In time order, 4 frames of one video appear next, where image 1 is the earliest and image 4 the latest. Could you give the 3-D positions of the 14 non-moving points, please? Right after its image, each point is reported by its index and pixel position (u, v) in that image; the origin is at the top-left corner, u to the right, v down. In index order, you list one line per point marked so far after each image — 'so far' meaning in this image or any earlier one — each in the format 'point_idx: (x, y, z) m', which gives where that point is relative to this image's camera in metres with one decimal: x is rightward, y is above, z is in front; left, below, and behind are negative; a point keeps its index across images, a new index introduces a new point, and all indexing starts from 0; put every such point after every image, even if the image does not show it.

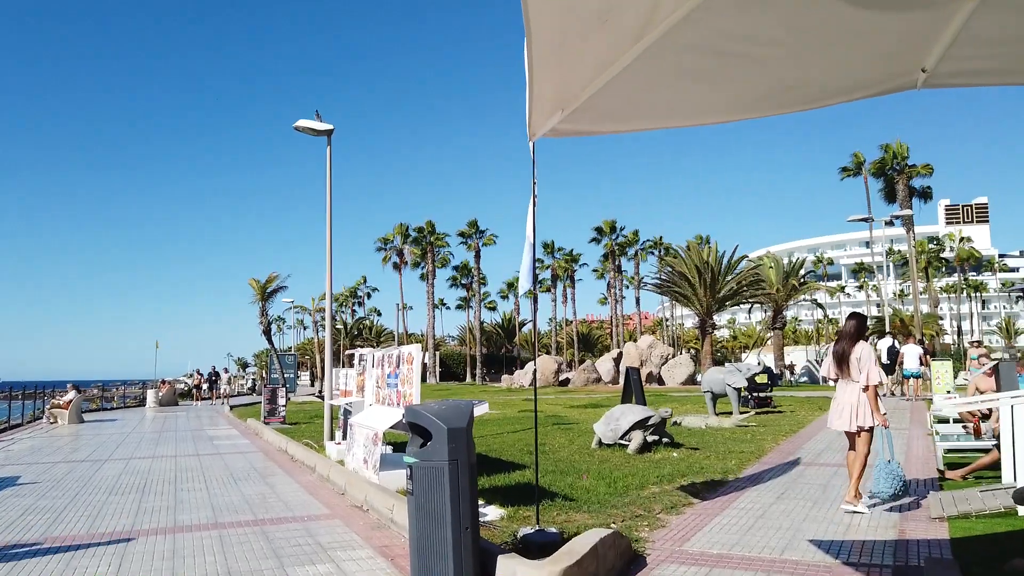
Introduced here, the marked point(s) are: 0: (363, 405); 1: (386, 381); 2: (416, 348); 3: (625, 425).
0: (-2.4, -1.9, +11.3) m
1: (-1.8, -1.3, +10.0) m
2: (-1.2, -0.8, +9.0) m
3: (+1.8, -2.2, +11.2) m
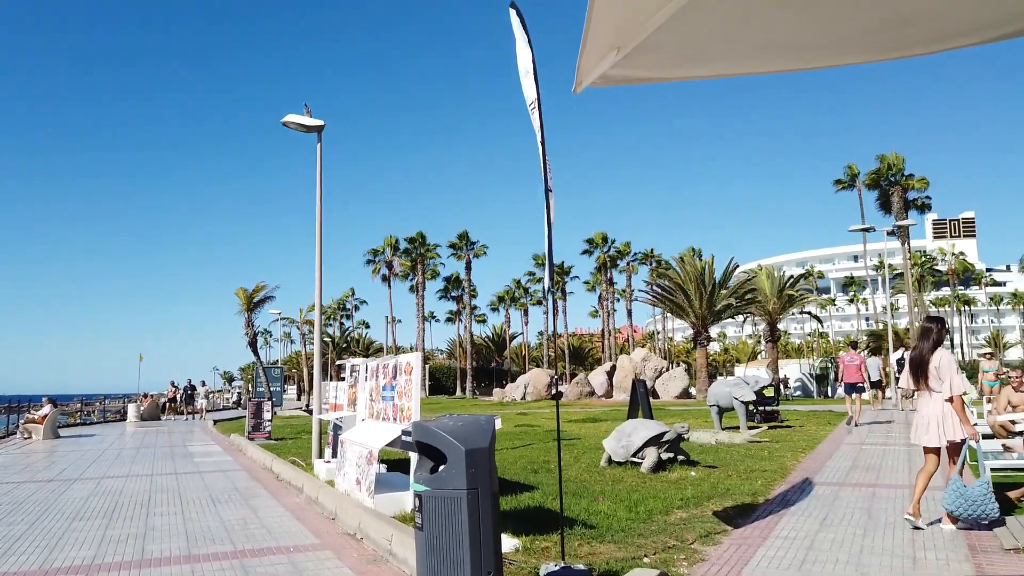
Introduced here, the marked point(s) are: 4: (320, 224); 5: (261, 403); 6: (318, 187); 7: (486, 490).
0: (-2.3, -1.9, +10.5) m
1: (-1.7, -1.4, +9.2) m
2: (-1.1, -0.8, +8.2) m
3: (+1.8, -2.3, +10.4) m
4: (-3.3, +1.2, +12.2) m
5: (-6.8, -3.1, +19.3) m
6: (-3.3, +1.8, +12.2) m
7: (-0.1, -1.1, +3.8) m
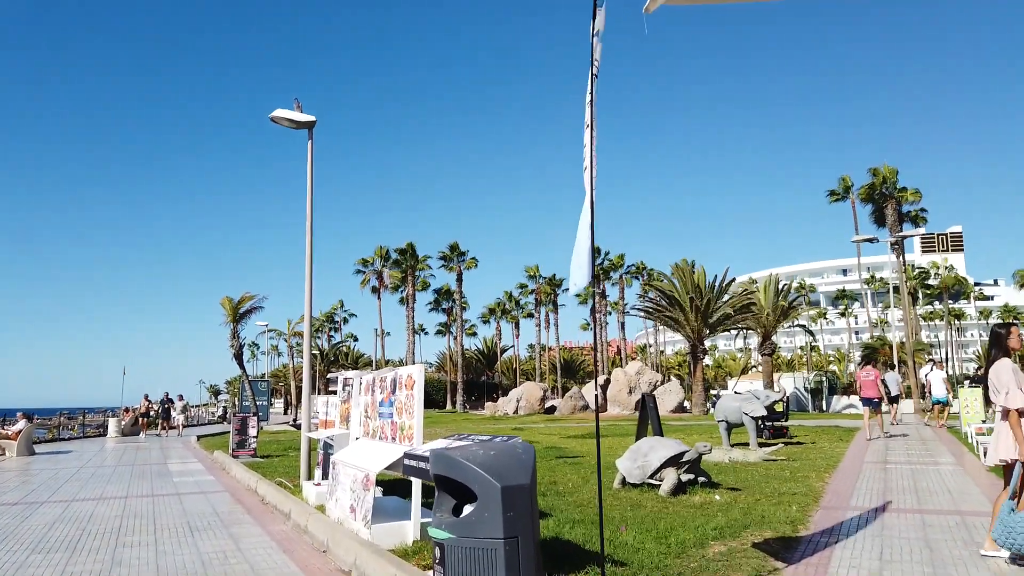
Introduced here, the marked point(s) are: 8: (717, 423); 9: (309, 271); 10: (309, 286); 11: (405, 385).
0: (-2.2, -2.0, +9.6) m
1: (-1.6, -1.4, +8.3) m
2: (-1.0, -0.8, +7.3) m
3: (+1.9, -2.4, +9.6) m
4: (-3.2, +1.0, +11.4) m
5: (-6.9, -3.4, +18.3) m
6: (-3.2, +1.6, +11.4) m
7: (+0.1, -1.1, +3.0) m
8: (+5.0, -3.3, +17.3) m
9: (-3.3, +0.3, +11.5) m
10: (-3.4, +0.1, +11.7) m
11: (-1.1, -1.0, +7.5) m
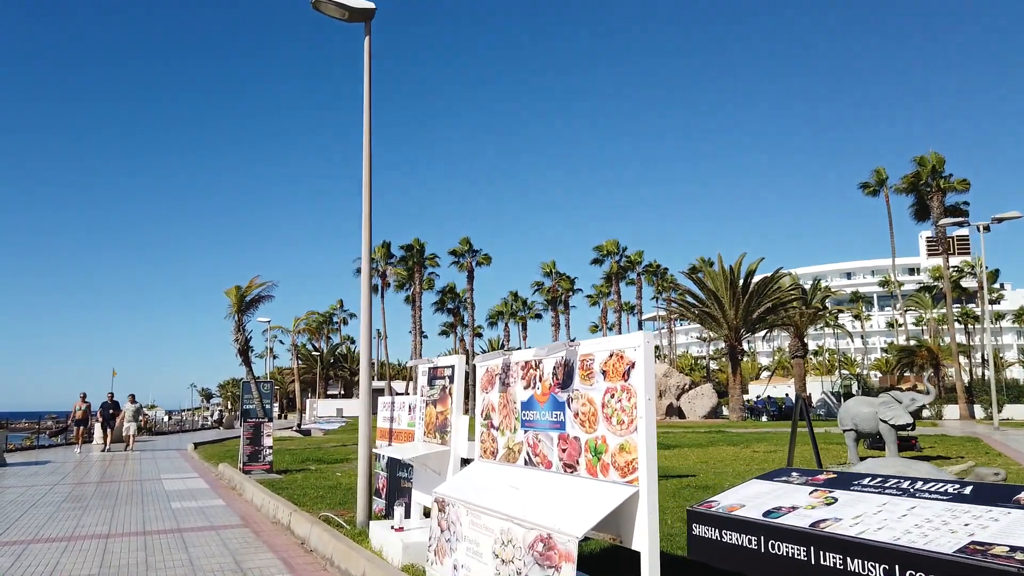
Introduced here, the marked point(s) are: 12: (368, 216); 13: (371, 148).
0: (-0.6, -1.5, +6.3) m
1: (+0.1, -0.9, +5.1) m
2: (+0.7, -0.3, +4.1) m
3: (+3.5, -1.9, +6.4) m
4: (-1.6, +1.5, +8.1) m
5: (-5.4, -2.9, +15.0) m
6: (-1.6, +2.2, +8.1) m
7: (+1.8, -0.5, -0.3) m
8: (+6.5, -2.8, +14.0) m
9: (-1.7, +0.8, +8.2) m
10: (-1.7, +0.6, +8.4) m
11: (+0.5, -0.5, +4.2) m
12: (-1.7, +0.7, +8.3) m
13: (-1.6, +1.5, +8.2) m
